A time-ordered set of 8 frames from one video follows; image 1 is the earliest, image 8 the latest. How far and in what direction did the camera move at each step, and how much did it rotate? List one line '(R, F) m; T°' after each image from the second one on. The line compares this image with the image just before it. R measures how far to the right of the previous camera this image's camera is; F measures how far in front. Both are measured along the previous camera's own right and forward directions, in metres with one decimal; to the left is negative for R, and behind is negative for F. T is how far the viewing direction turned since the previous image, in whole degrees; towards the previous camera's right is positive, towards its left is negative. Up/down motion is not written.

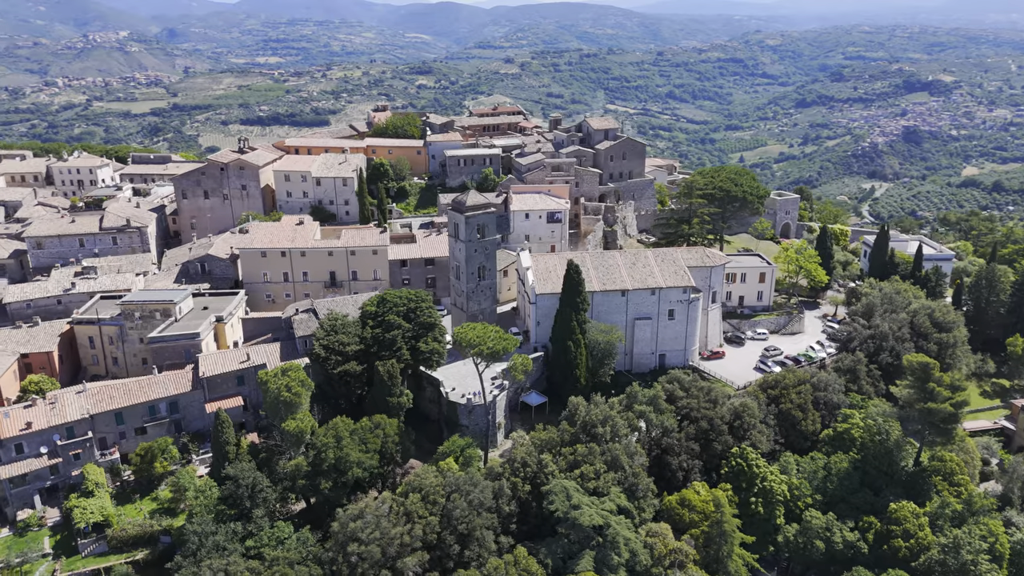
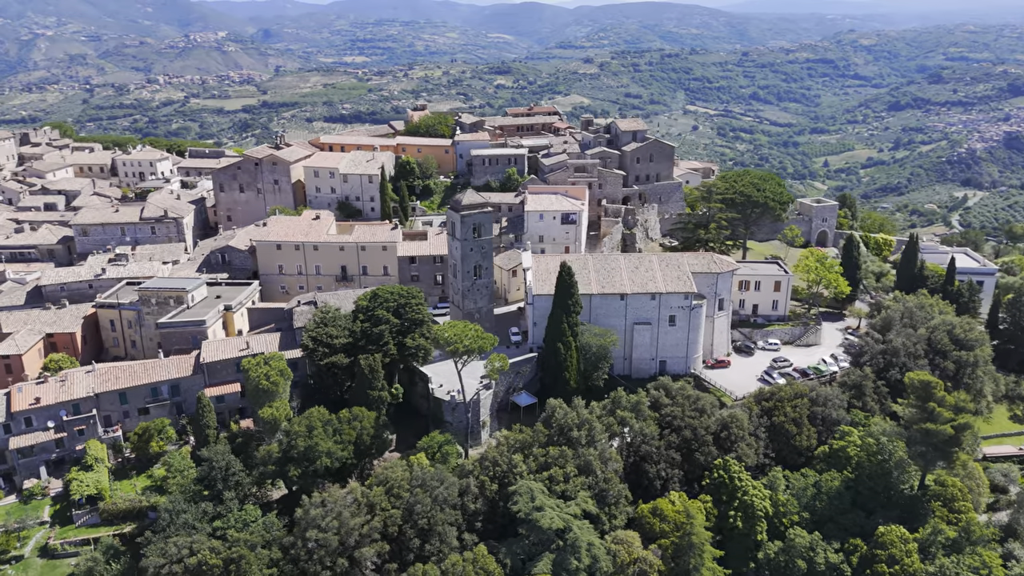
(+4.9, +0.1) m; -6°
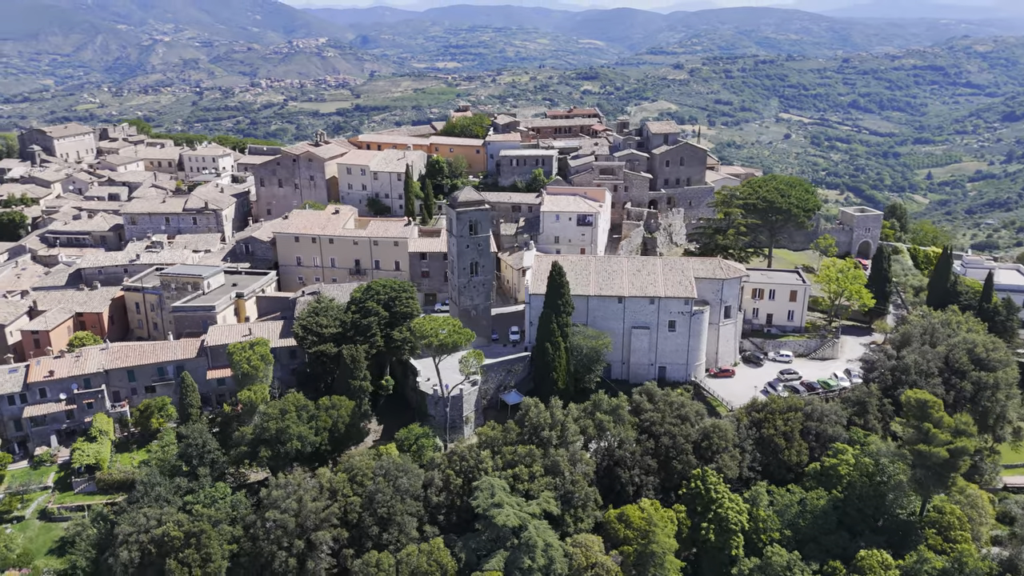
(+5.5, +0.3) m; -6°
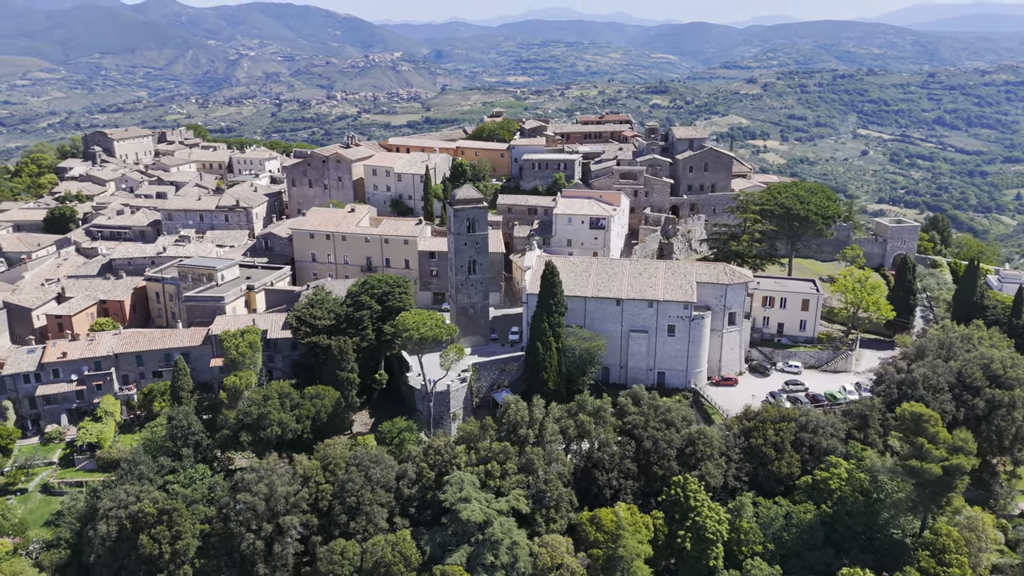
(+4.3, +0.4) m; -5°
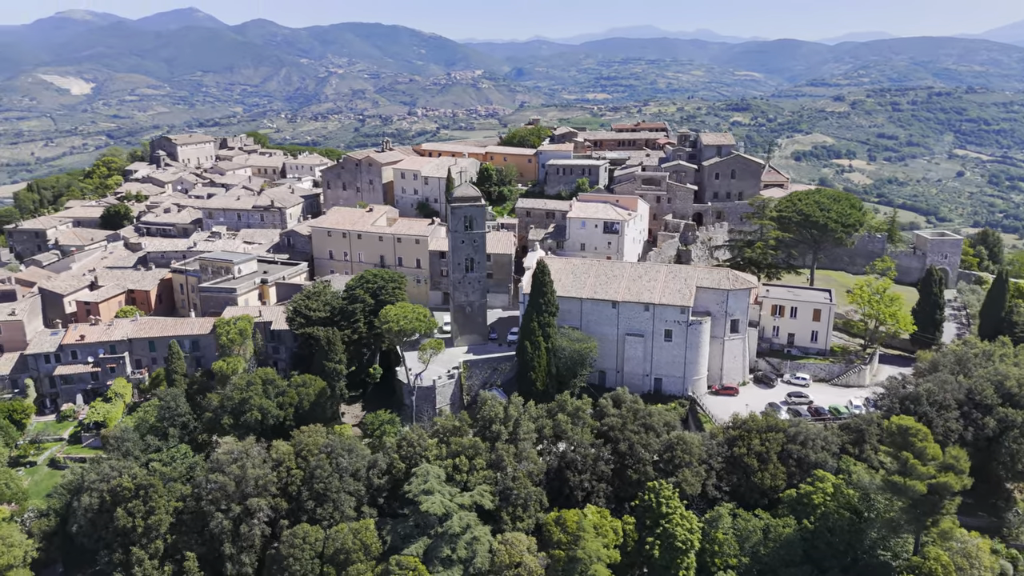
(+4.9, +0.4) m; -6°
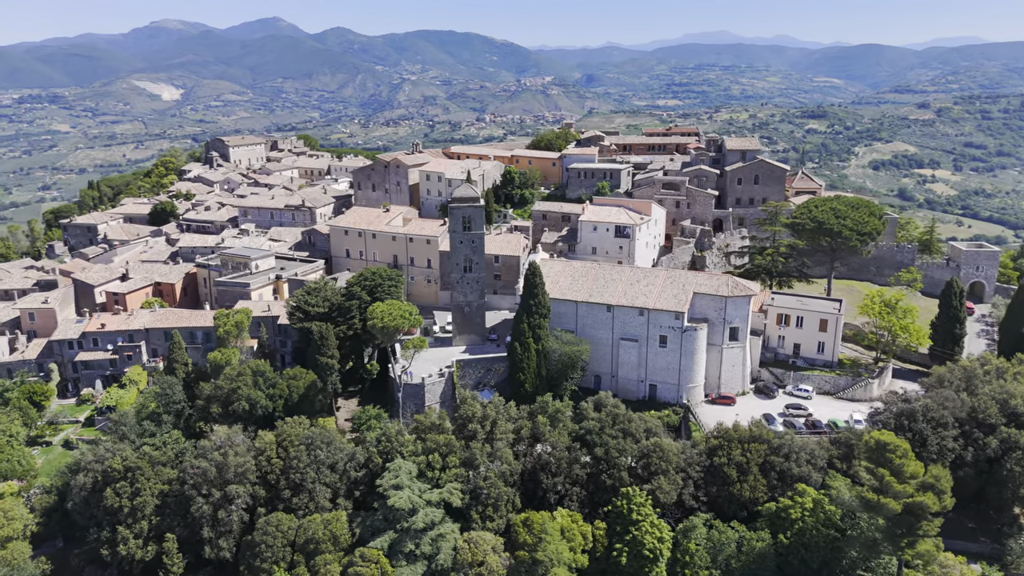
(+4.3, +0.1) m; -5°
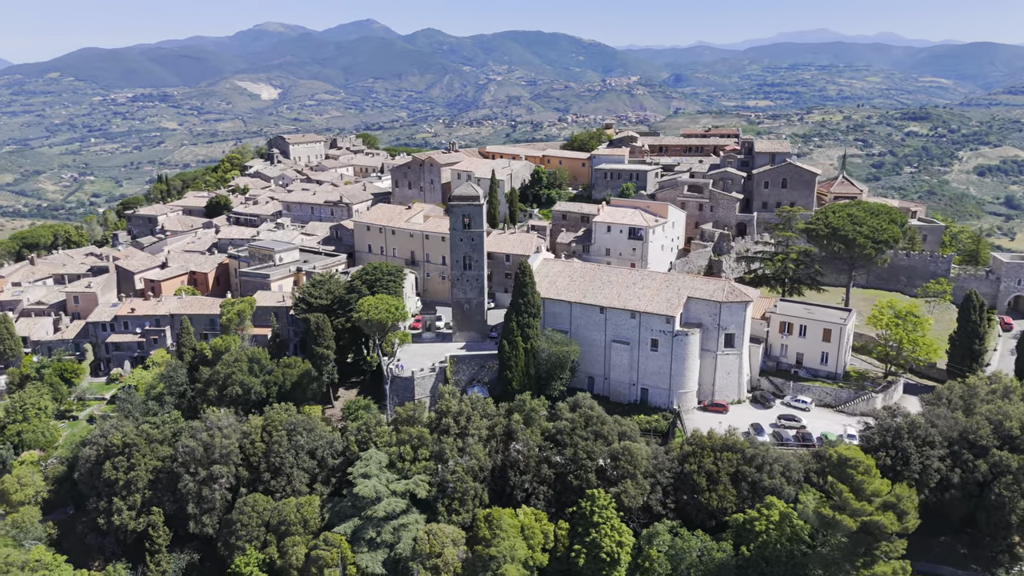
(+5.3, -0.1) m; -6°
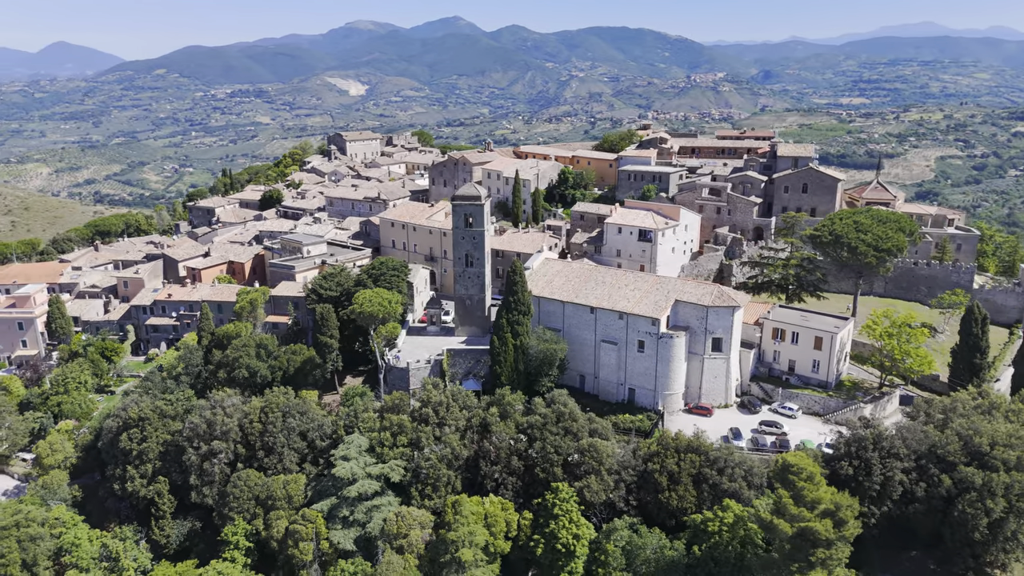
(+5.2, -1.3) m; -6°
